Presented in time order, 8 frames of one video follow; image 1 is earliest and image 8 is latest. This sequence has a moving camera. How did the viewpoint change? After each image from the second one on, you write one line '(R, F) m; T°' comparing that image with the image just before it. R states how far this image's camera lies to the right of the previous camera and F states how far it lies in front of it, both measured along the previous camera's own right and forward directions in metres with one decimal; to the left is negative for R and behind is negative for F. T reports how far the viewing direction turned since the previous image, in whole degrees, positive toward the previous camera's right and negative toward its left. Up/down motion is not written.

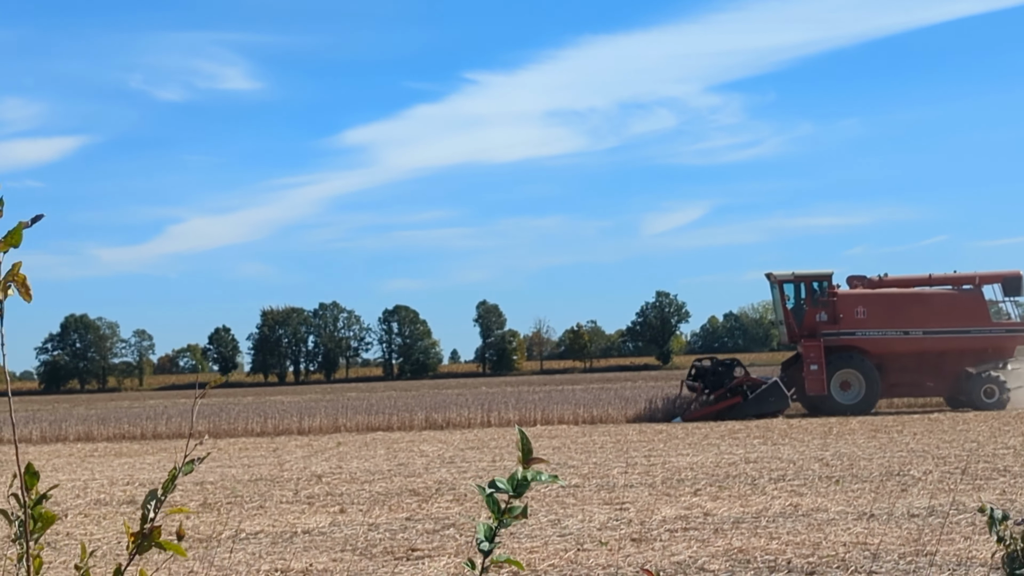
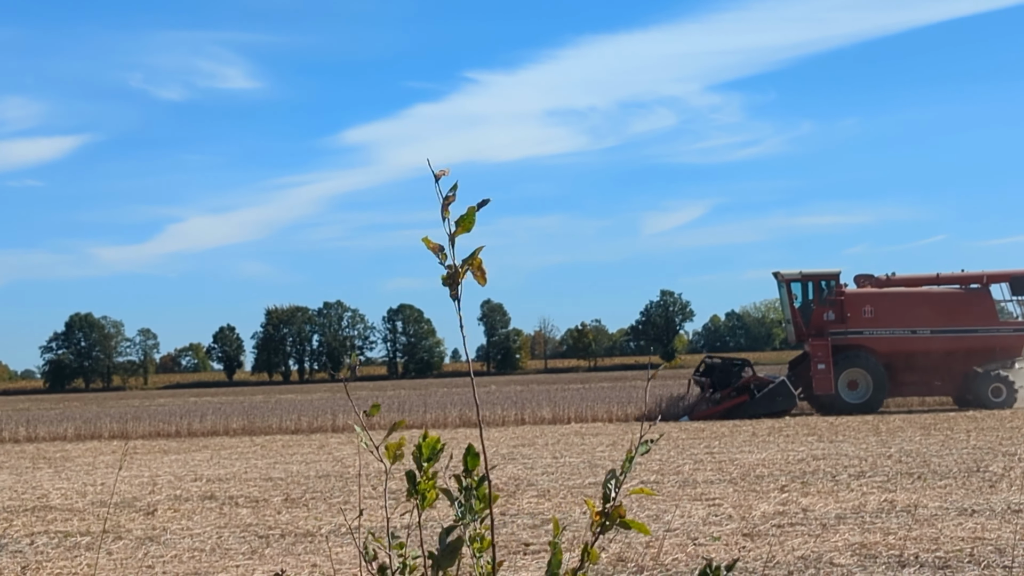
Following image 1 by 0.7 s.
(-0.1, 0.0) m; 0°
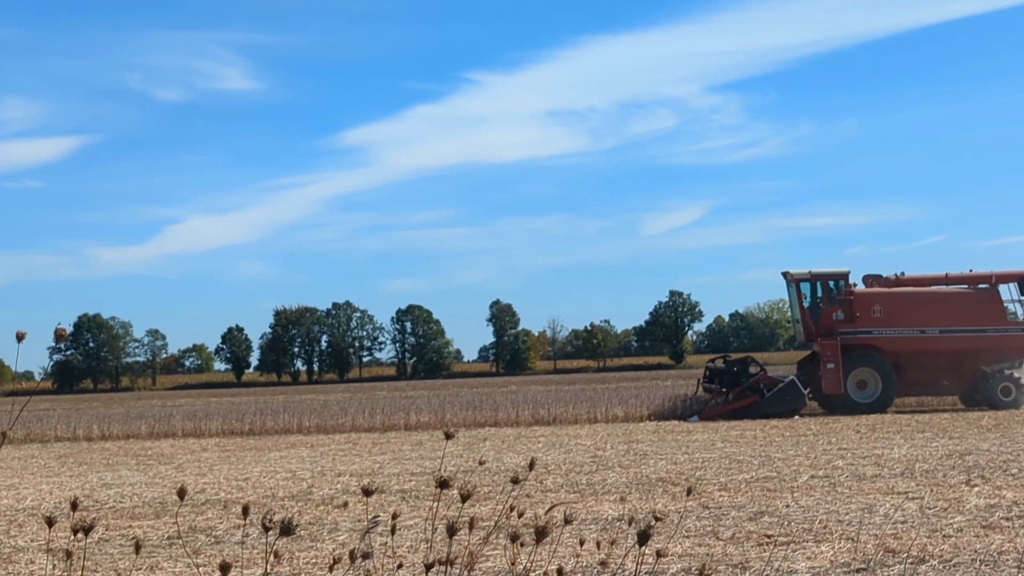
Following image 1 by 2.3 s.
(0.0, -0.2) m; 0°
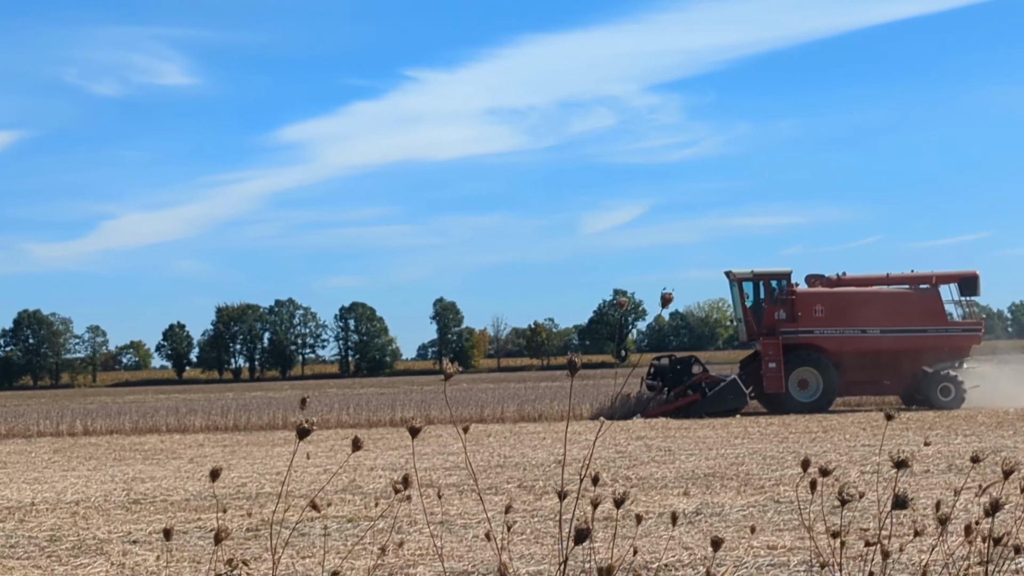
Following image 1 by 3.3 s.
(0.0, +0.5) m; +3°
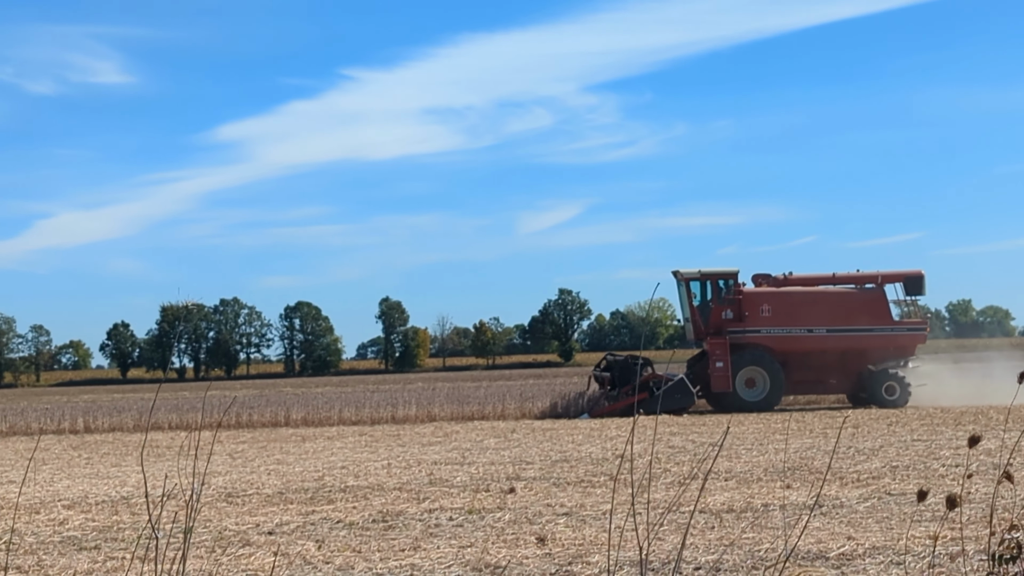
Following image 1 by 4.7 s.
(0.0, +0.4) m; +3°
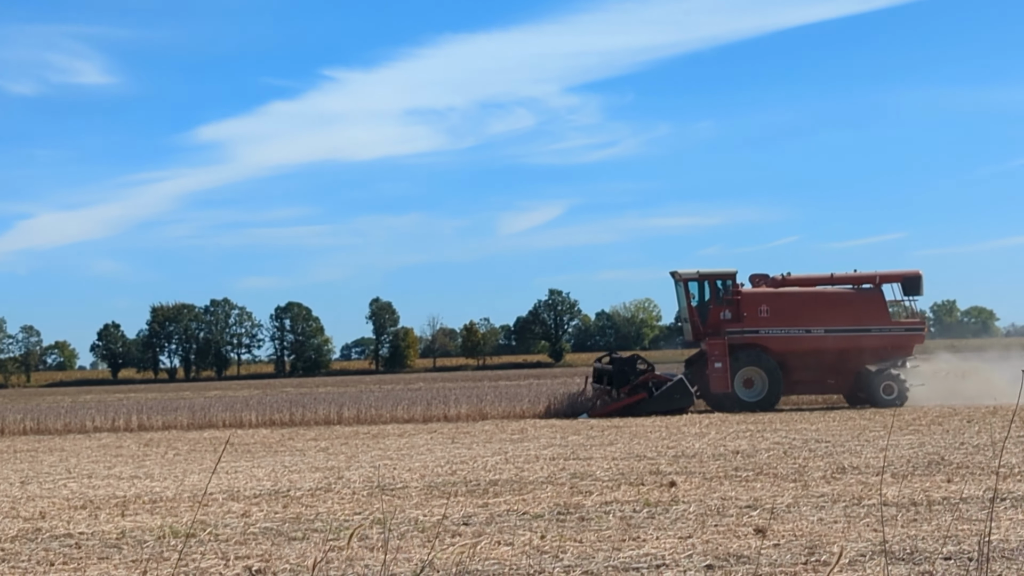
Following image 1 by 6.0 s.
(-0.1, -0.4) m; 0°
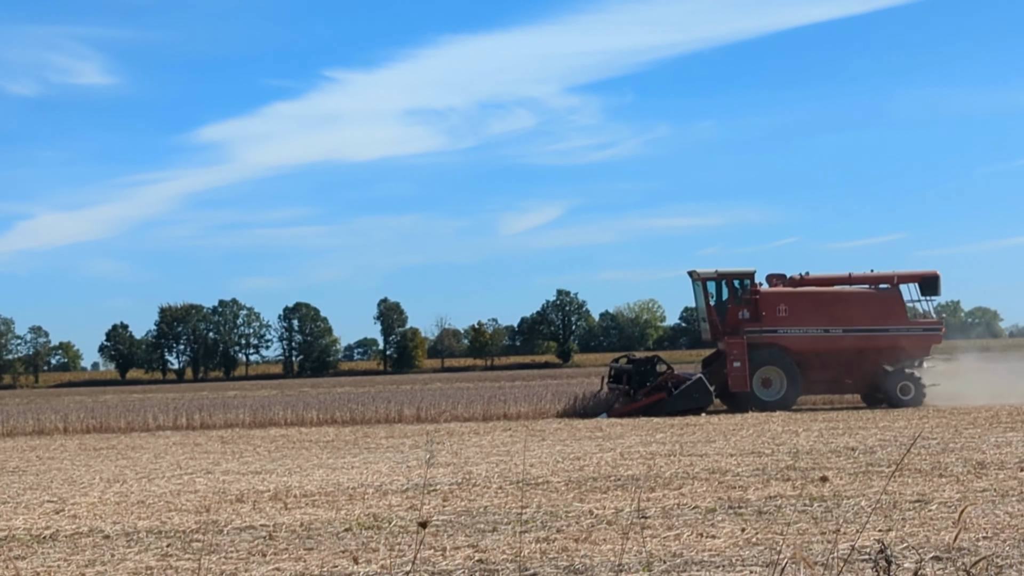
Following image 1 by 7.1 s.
(-0.3, -0.1) m; -1°
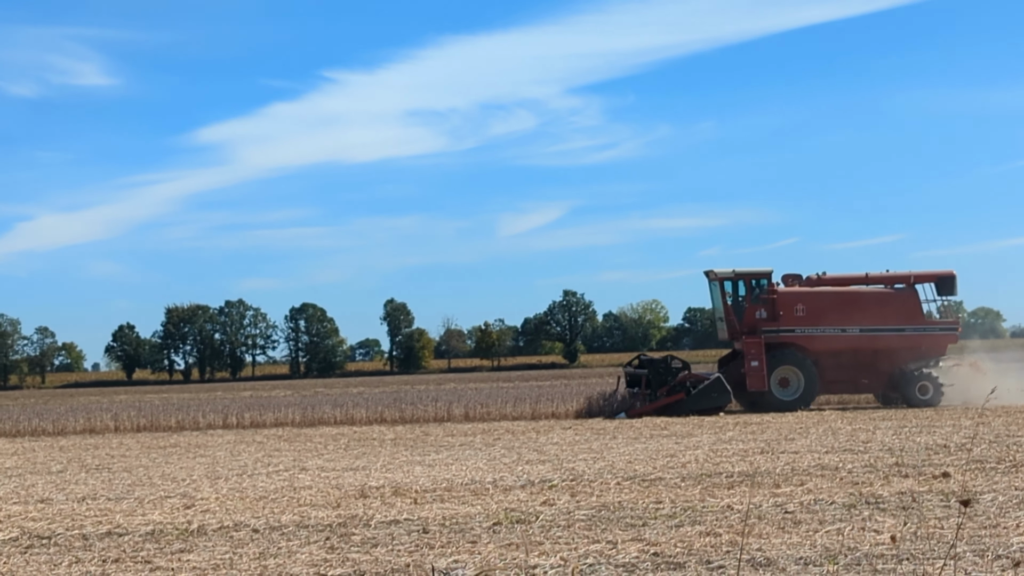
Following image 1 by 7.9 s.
(-0.4, -0.3) m; 0°
